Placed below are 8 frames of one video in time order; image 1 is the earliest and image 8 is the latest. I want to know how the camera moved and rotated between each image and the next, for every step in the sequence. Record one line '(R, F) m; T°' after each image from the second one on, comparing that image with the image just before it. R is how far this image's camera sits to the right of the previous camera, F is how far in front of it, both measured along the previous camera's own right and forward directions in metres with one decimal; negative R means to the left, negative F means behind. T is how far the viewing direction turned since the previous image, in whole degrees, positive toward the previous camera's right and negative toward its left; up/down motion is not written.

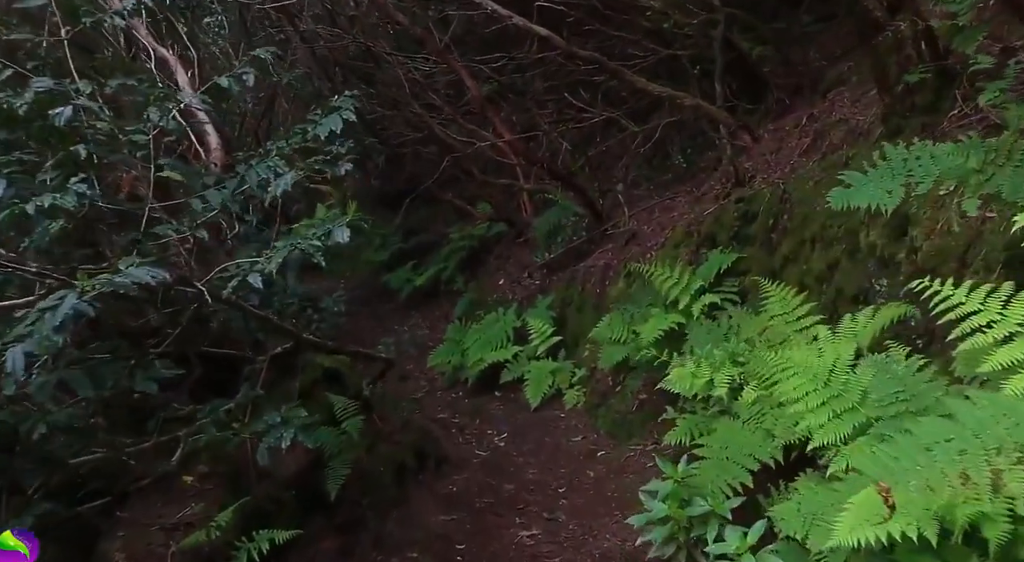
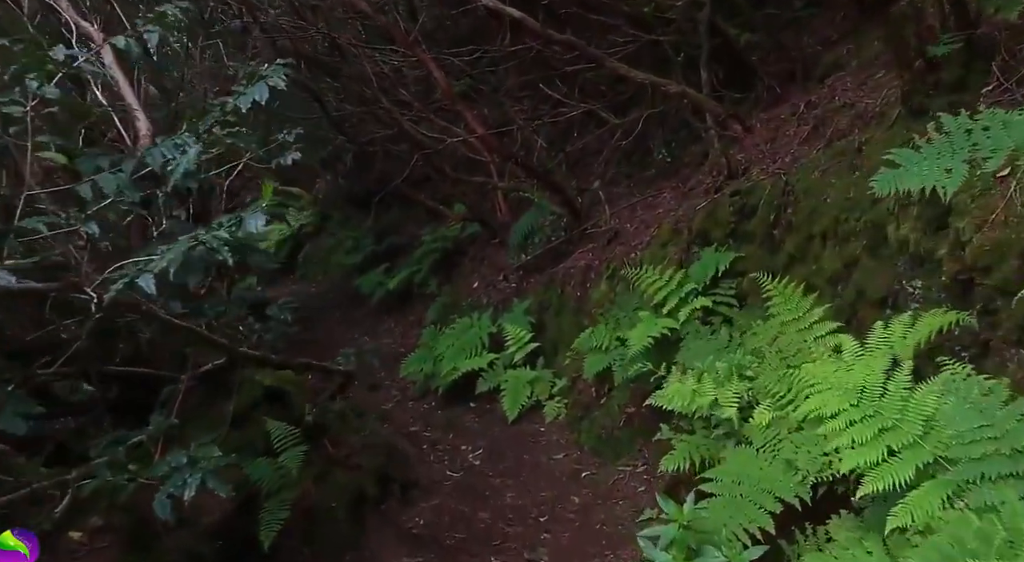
(0.0, +0.6) m; +2°
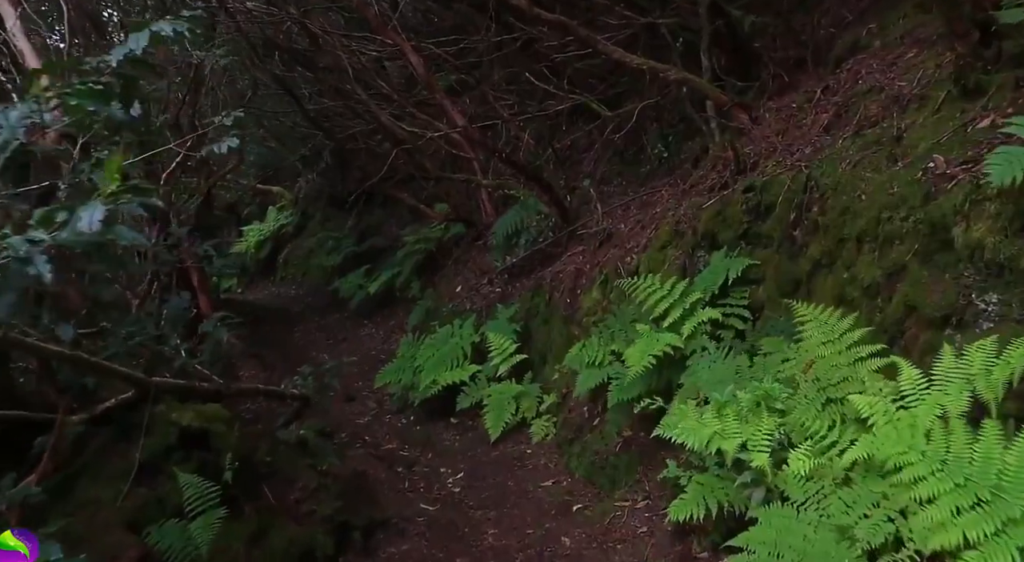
(0.0, +0.7) m; +1°
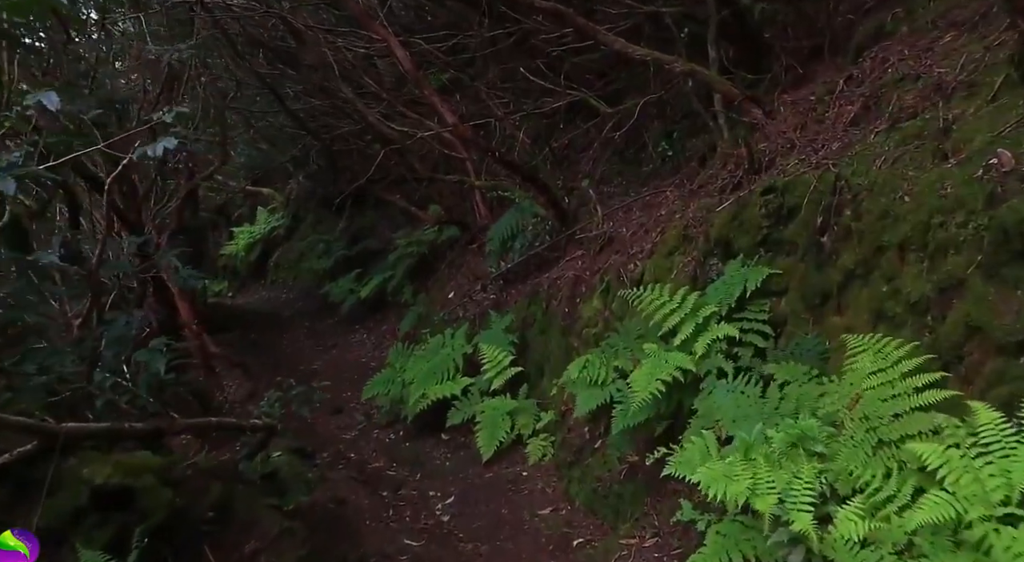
(0.0, +0.5) m; 0°
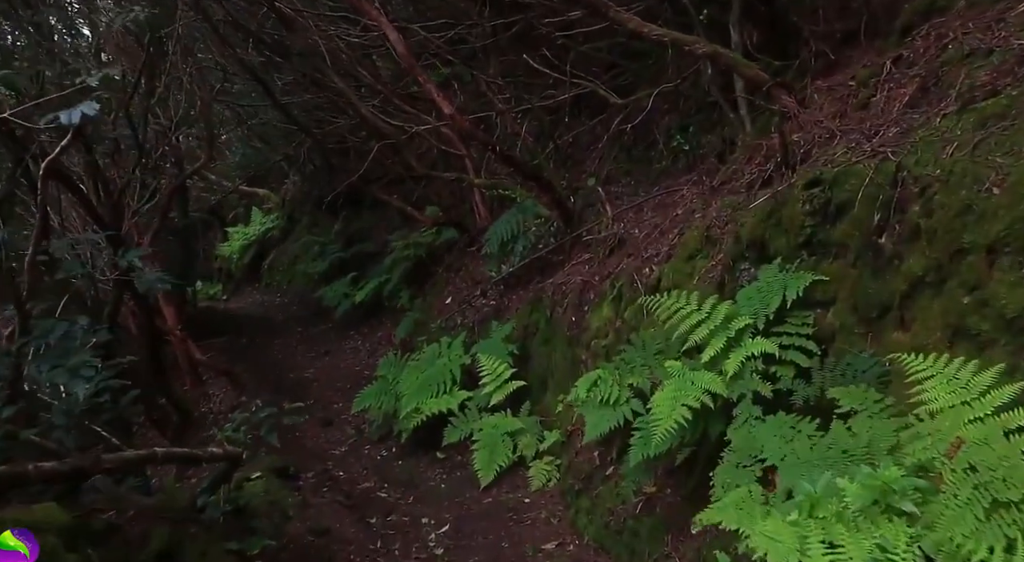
(0.0, +0.6) m; 0°
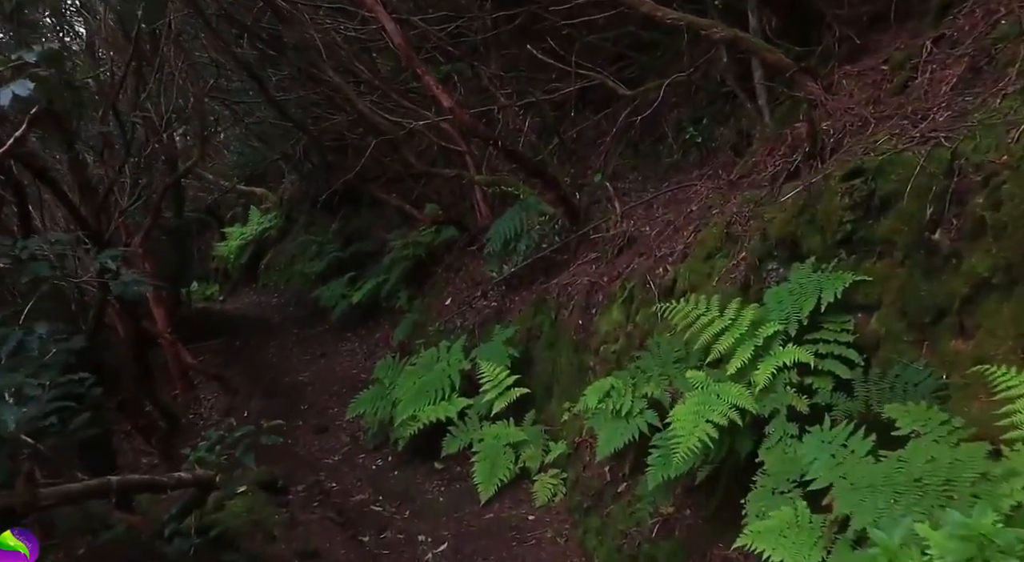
(0.0, +0.4) m; 0°
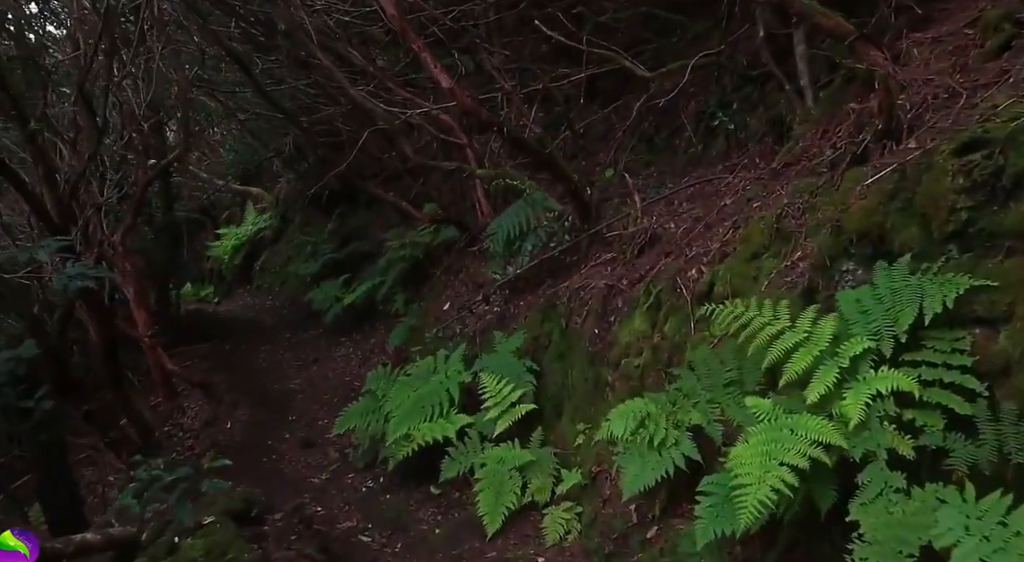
(0.0, +0.8) m; 0°
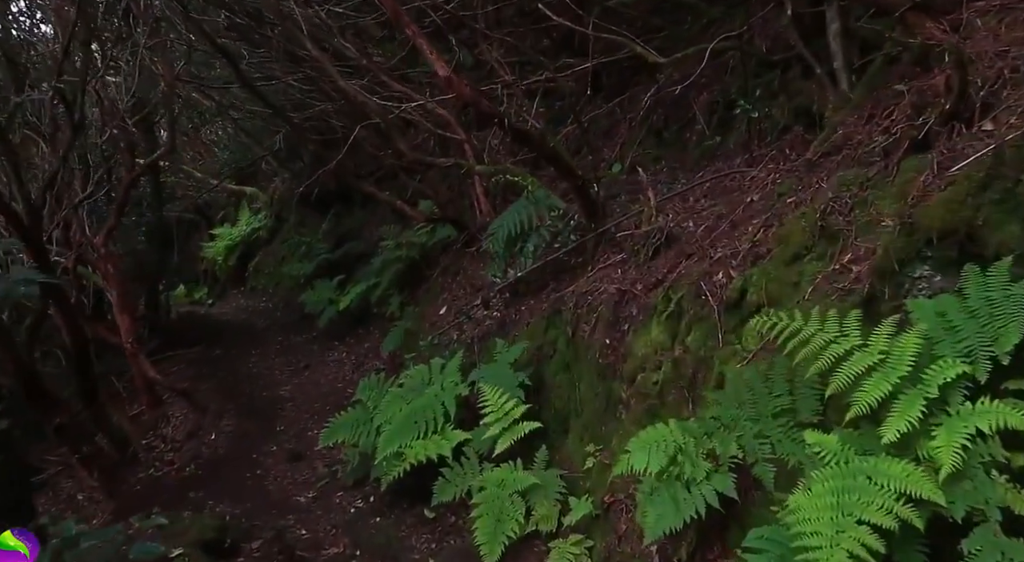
(0.0, +0.6) m; 0°
